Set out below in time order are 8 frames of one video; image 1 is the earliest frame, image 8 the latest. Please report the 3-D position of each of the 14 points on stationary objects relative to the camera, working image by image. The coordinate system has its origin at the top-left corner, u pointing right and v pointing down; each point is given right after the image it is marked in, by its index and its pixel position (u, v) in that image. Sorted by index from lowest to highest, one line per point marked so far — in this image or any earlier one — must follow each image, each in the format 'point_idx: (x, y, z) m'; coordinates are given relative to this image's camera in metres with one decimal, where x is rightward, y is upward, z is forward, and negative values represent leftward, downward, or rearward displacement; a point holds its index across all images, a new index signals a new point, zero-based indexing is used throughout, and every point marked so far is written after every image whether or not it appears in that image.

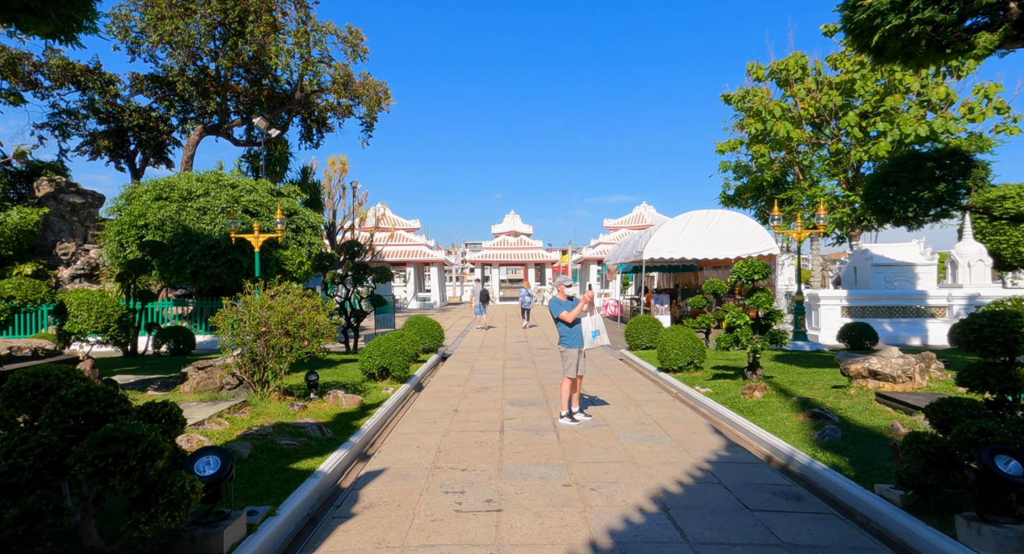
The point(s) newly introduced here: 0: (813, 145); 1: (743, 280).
0: (+9.9, +4.4, +17.6) m
1: (+3.0, 0.0, +6.8) m
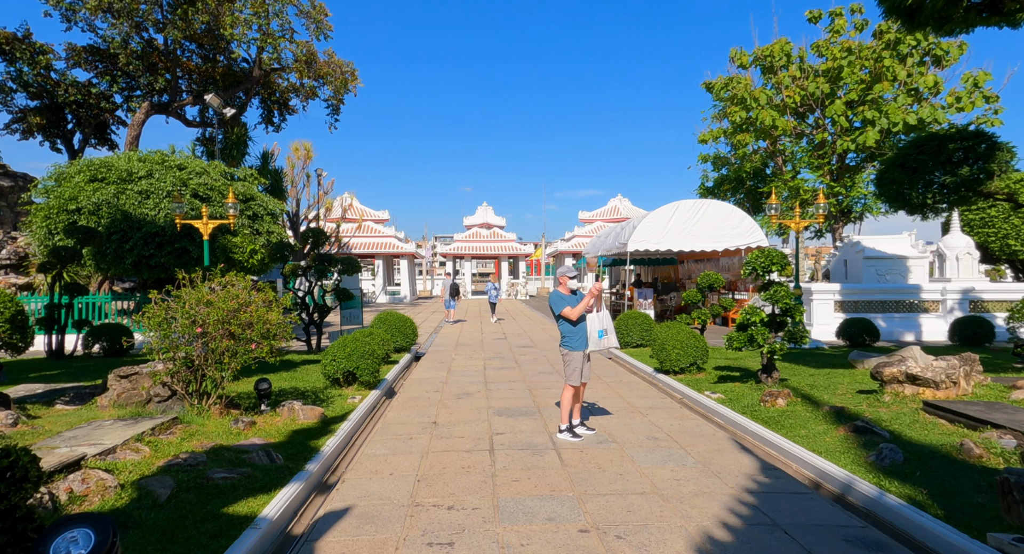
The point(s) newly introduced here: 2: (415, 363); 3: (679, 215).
0: (+9.2, +4.6, +17.2) m
1: (+2.8, +0.1, +6.0) m
2: (-1.8, -1.7, +10.0) m
3: (+4.3, +1.6, +13.7) m
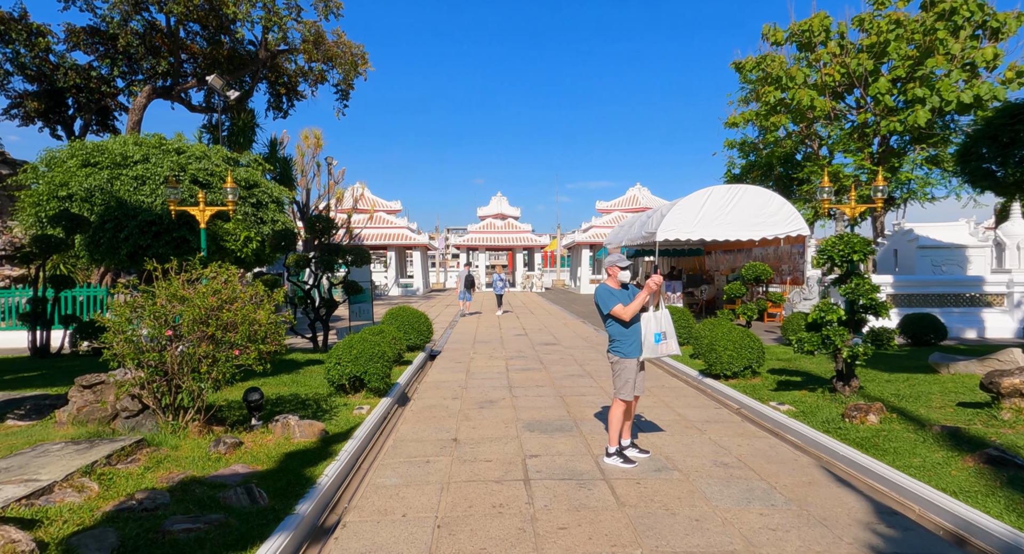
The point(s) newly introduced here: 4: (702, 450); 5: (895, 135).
0: (+9.7, +4.8, +16.0) m
1: (+3.1, +0.1, +5.1) m
2: (-1.4, -1.5, +9.2) m
3: (+4.8, +1.8, +12.7) m
4: (+1.6, -1.4, +4.3) m
5: (+10.3, +3.8, +14.2) m
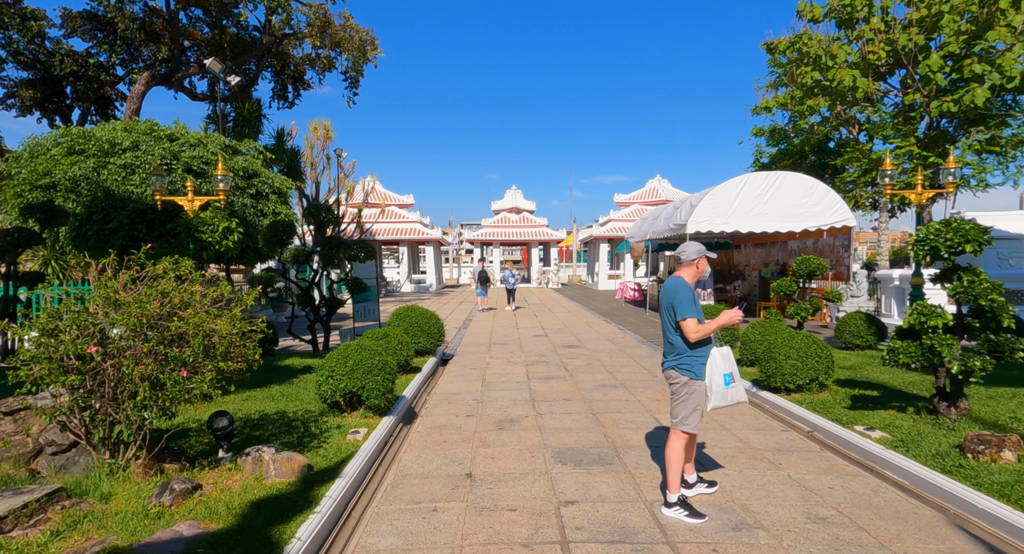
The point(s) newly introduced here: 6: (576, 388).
0: (+10.2, +5.0, +14.8) m
1: (+3.3, +0.2, +4.1) m
2: (-1.1, -1.5, +8.3) m
3: (+5.2, +1.9, +11.6) m
4: (+1.7, -1.4, +3.4) m
5: (+10.7, +3.9, +13.0) m
6: (+0.8, -1.4, +6.7) m
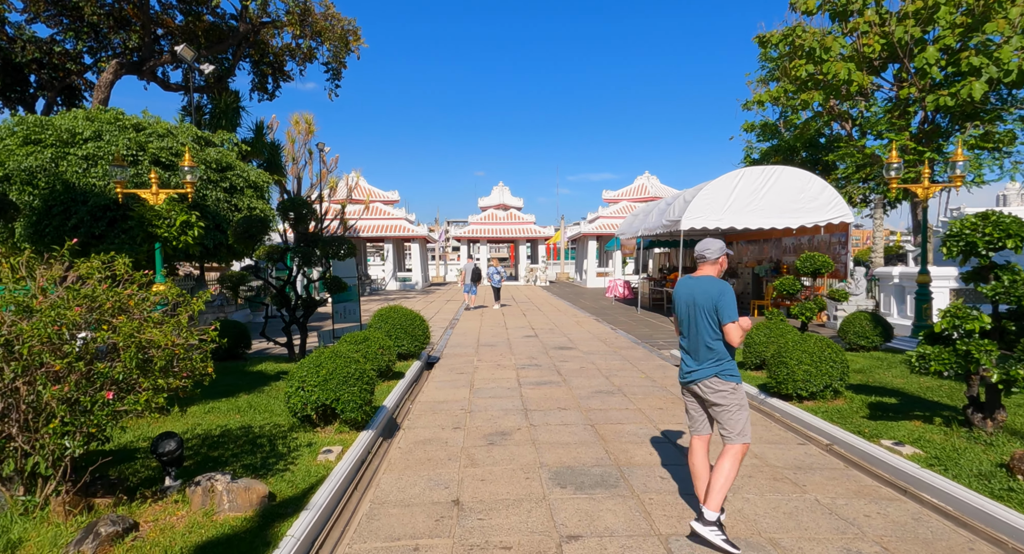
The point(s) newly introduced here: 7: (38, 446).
0: (+9.9, +5.0, +14.6) m
1: (+3.3, +0.2, +3.7) m
2: (-1.3, -1.4, +7.8) m
3: (+5.0, +2.0, +11.3) m
4: (+1.7, -1.4, +3.0) m
5: (+10.4, +4.0, +12.8) m
6: (+0.7, -1.4, +6.2) m
7: (-2.3, -0.8, +2.5) m
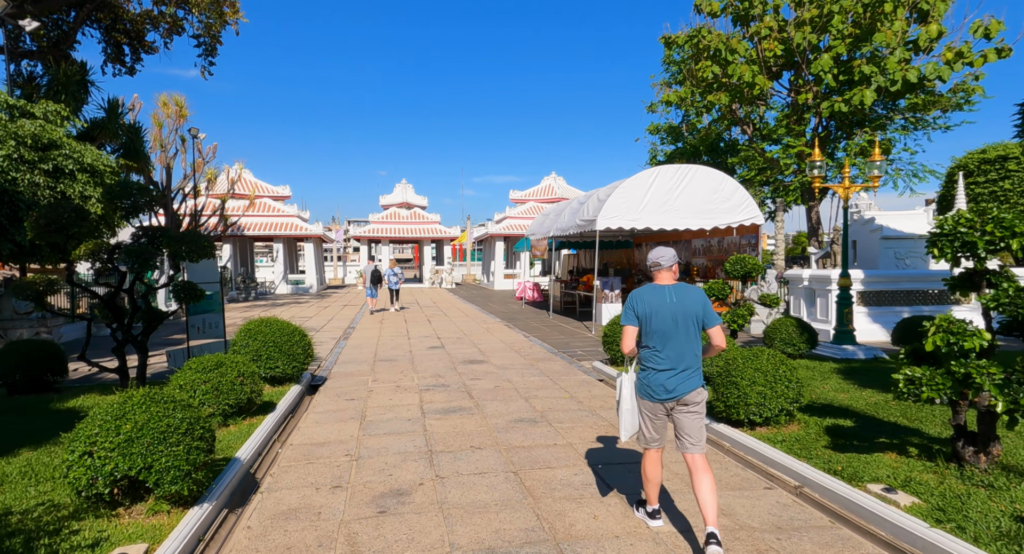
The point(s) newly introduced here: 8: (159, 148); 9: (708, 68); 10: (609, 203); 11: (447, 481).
0: (+7.3, +5.0, +15.0) m
1: (+2.7, +0.1, +3.1) m
2: (-2.5, -1.5, +6.4) m
3: (+3.0, +1.9, +10.9) m
4: (+1.3, -1.4, +2.1) m
5: (+8.1, +4.0, +13.3) m
6: (-0.3, -1.5, +5.1) m
7: (-2.5, -0.9, +1.0) m
8: (-13.2, +4.8, +19.5) m
9: (+5.4, +5.6, +14.3) m
10: (+2.0, +1.5, +10.7) m
11: (-0.5, -1.5, +4.0) m
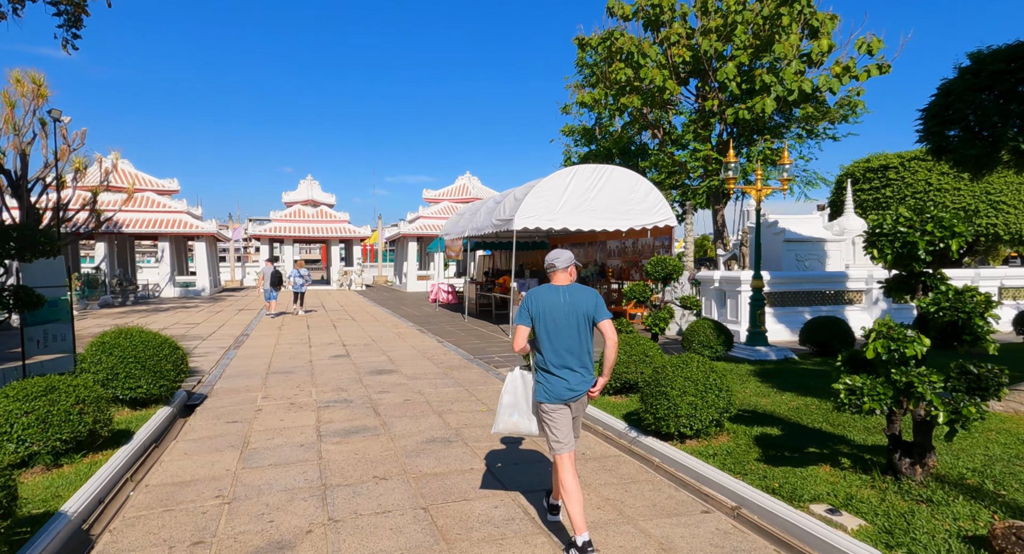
0: (+4.8, +5.0, +15.4) m
1: (+2.3, +0.1, +2.9) m
2: (-3.4, -1.6, +5.3) m
3: (+1.3, +1.9, +10.7) m
4: (+1.0, -1.5, +1.7) m
5: (+5.9, +3.9, +13.9) m
6: (-1.0, -1.5, +4.5) m
7: (-2.6, -0.9, 0.0) m
8: (-16.1, +4.8, +16.6) m
9: (+3.1, +5.6, +14.4) m
10: (+0.3, +1.5, +10.3) m
11: (-1.1, -1.5, +3.3) m
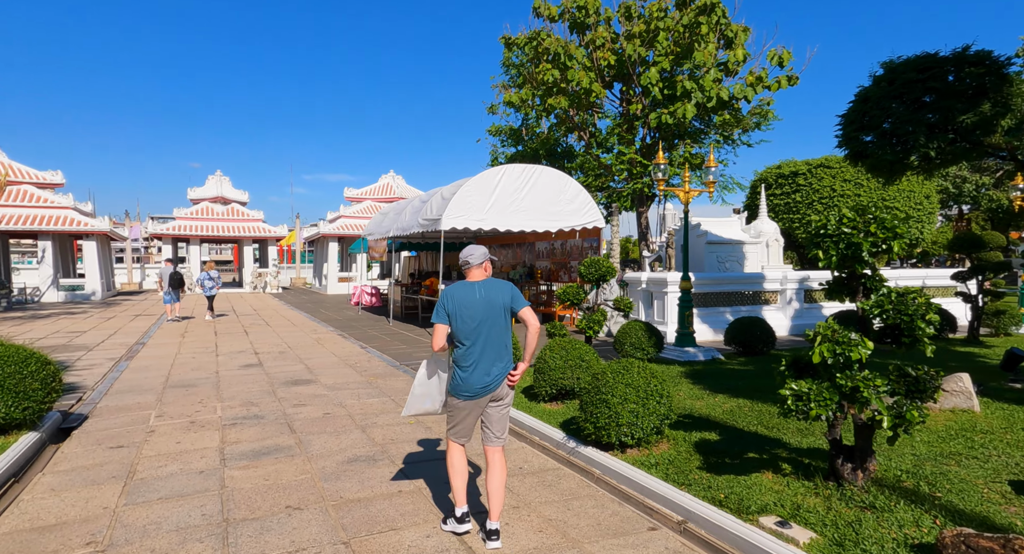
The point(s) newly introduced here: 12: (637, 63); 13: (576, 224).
0: (+2.7, +4.9, +15.6) m
1: (+1.9, +0.1, +2.9) m
2: (-4.0, -1.6, +4.5) m
3: (-0.1, +1.9, +10.4) m
4: (+0.9, -1.5, +1.5) m
5: (+4.0, +3.9, +14.3) m
6: (-1.5, -1.5, +4.0) m
7: (-2.5, -0.9, -0.7) m
8: (-18.2, +4.7, +13.9) m
9: (+1.1, +5.6, +14.4) m
10: (-1.1, +1.4, +9.9) m
11: (-1.4, -1.5, +2.8) m
12: (+3.5, +5.7, +14.4) m
13: (+1.3, +1.1, +11.1) m
